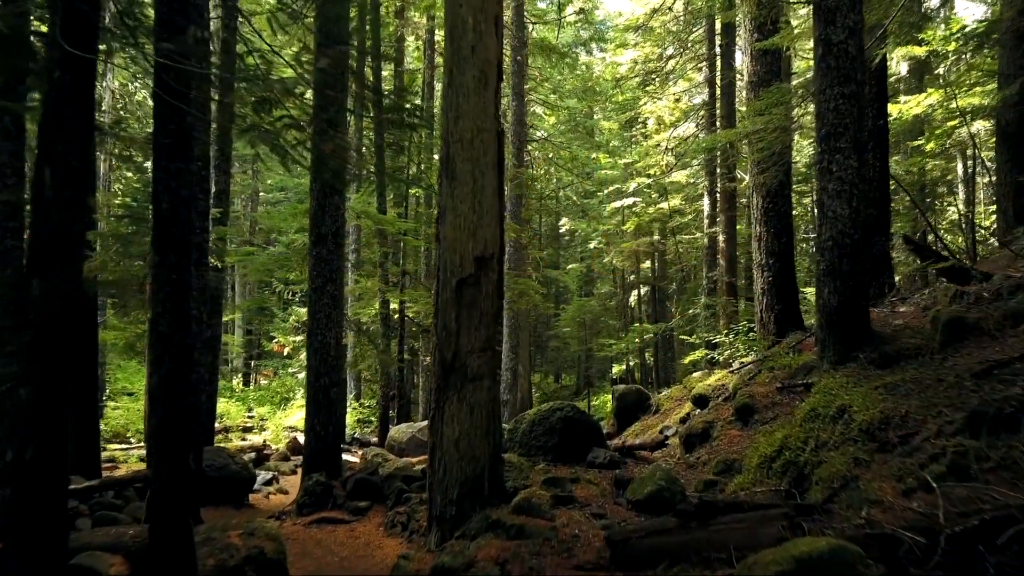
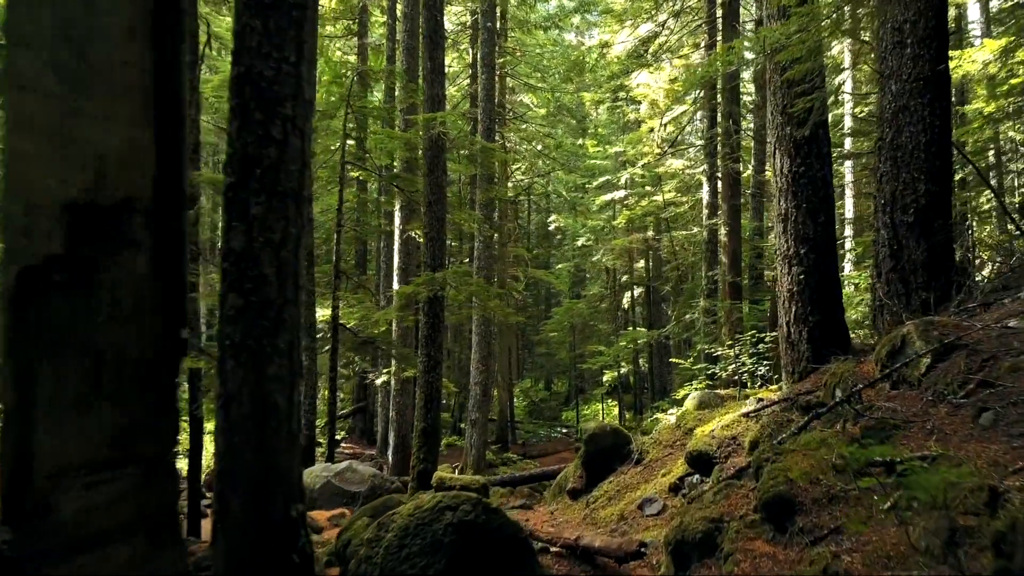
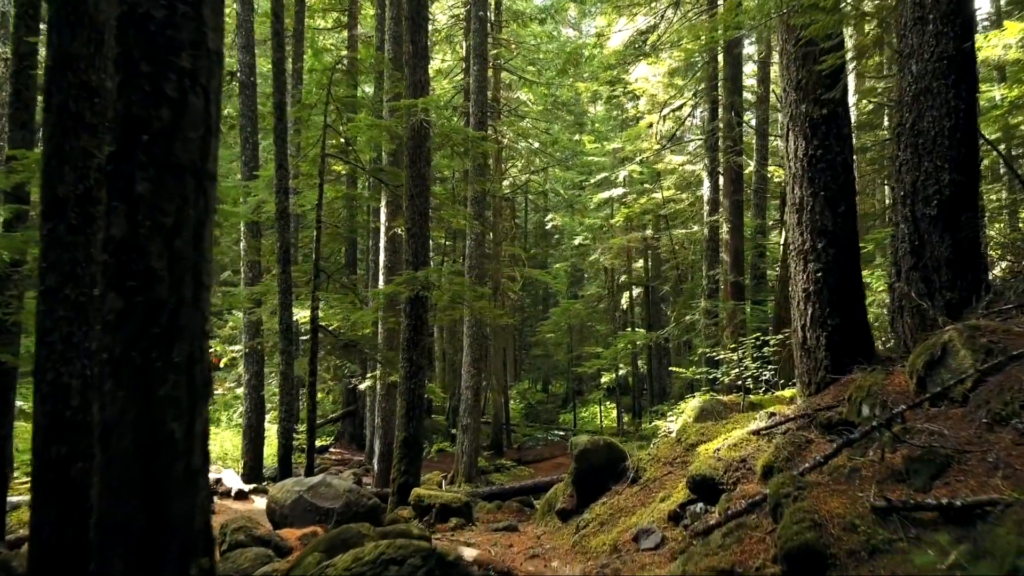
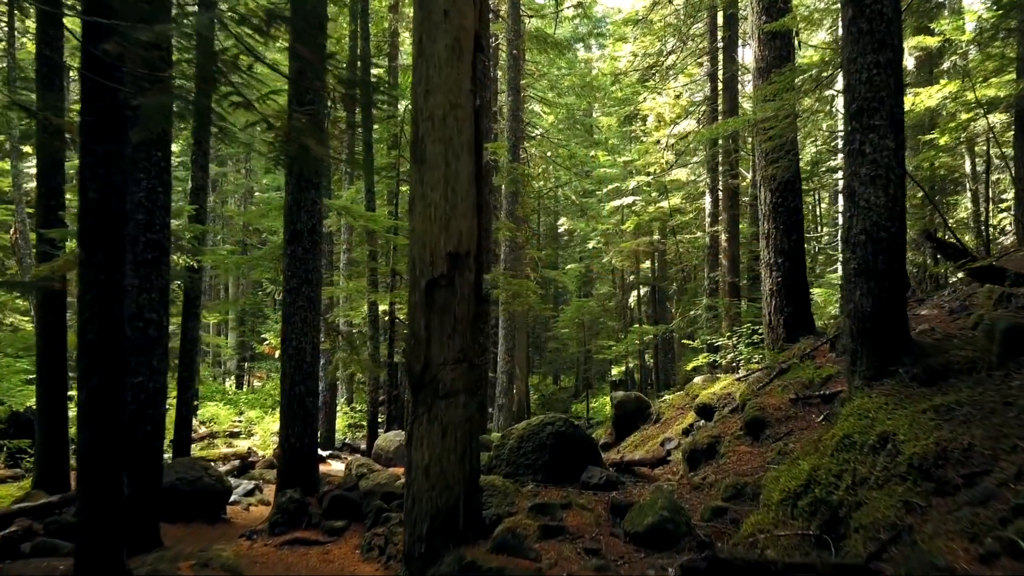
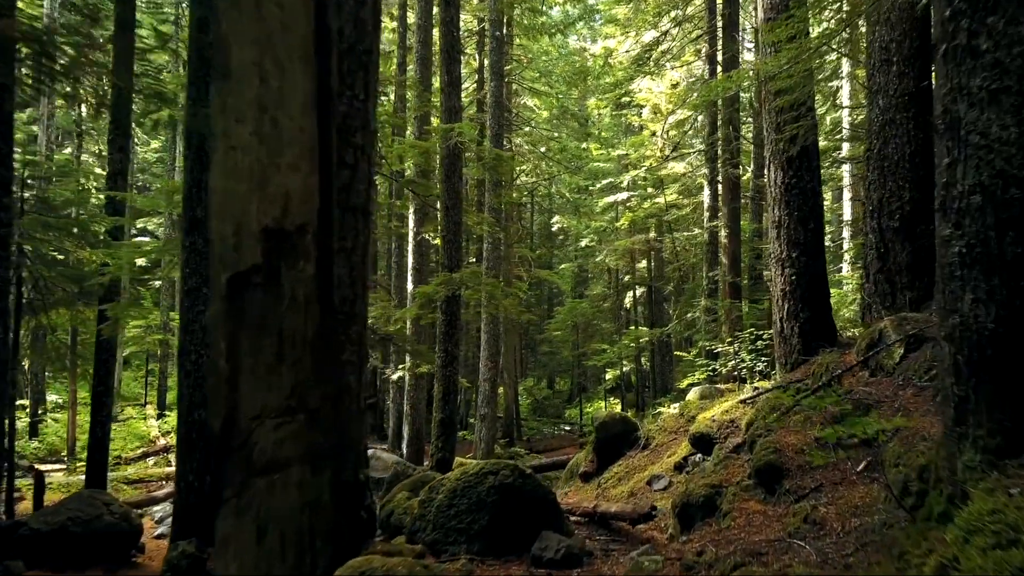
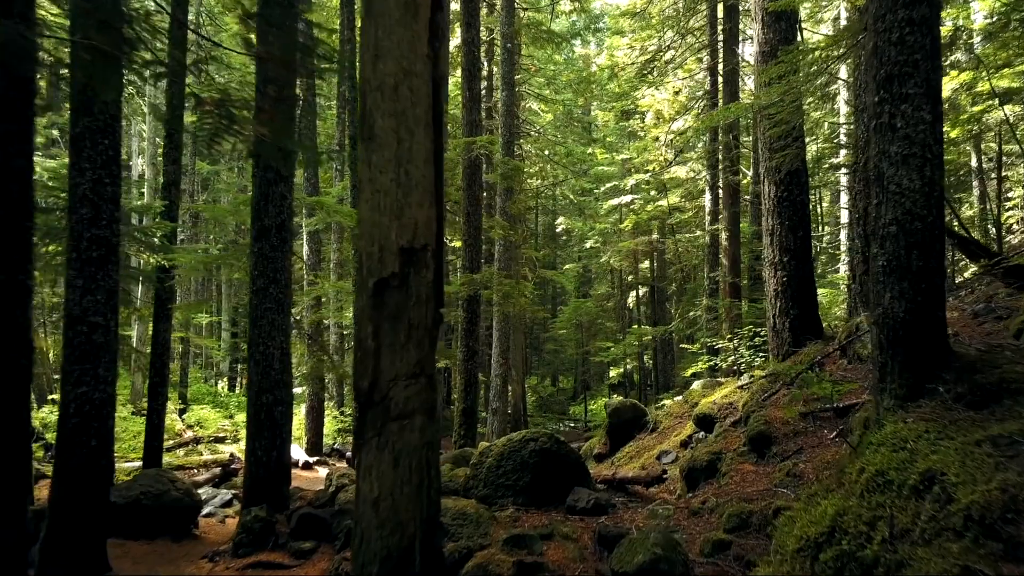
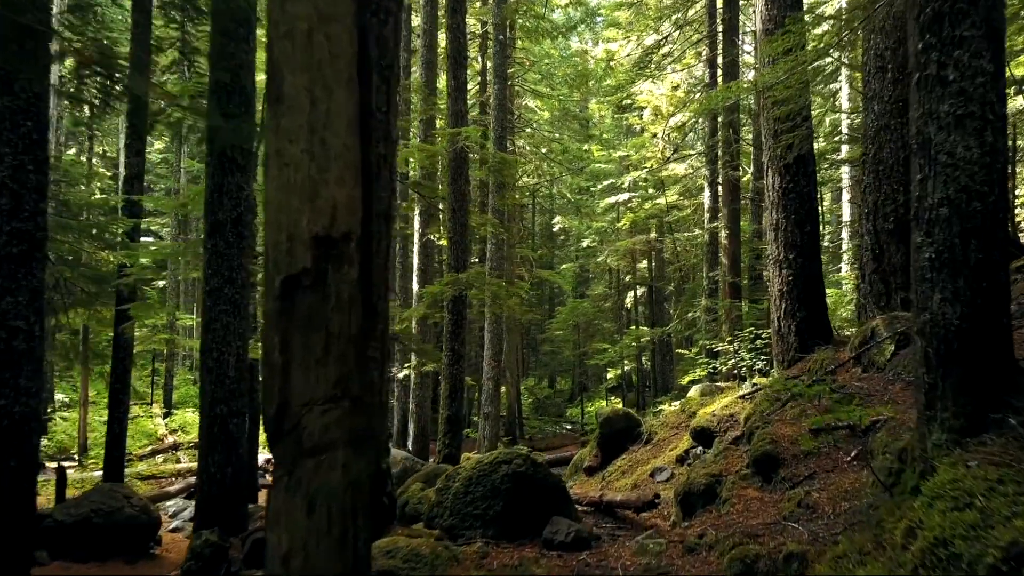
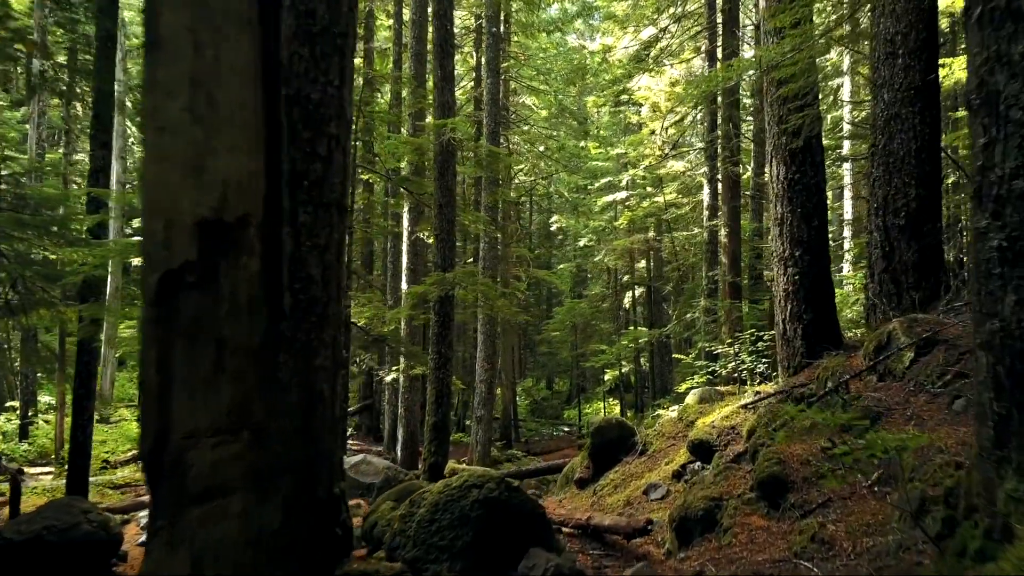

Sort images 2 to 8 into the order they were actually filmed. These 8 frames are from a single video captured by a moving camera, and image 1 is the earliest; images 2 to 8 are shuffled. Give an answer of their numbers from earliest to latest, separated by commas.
4, 6, 7, 5, 8, 2, 3
